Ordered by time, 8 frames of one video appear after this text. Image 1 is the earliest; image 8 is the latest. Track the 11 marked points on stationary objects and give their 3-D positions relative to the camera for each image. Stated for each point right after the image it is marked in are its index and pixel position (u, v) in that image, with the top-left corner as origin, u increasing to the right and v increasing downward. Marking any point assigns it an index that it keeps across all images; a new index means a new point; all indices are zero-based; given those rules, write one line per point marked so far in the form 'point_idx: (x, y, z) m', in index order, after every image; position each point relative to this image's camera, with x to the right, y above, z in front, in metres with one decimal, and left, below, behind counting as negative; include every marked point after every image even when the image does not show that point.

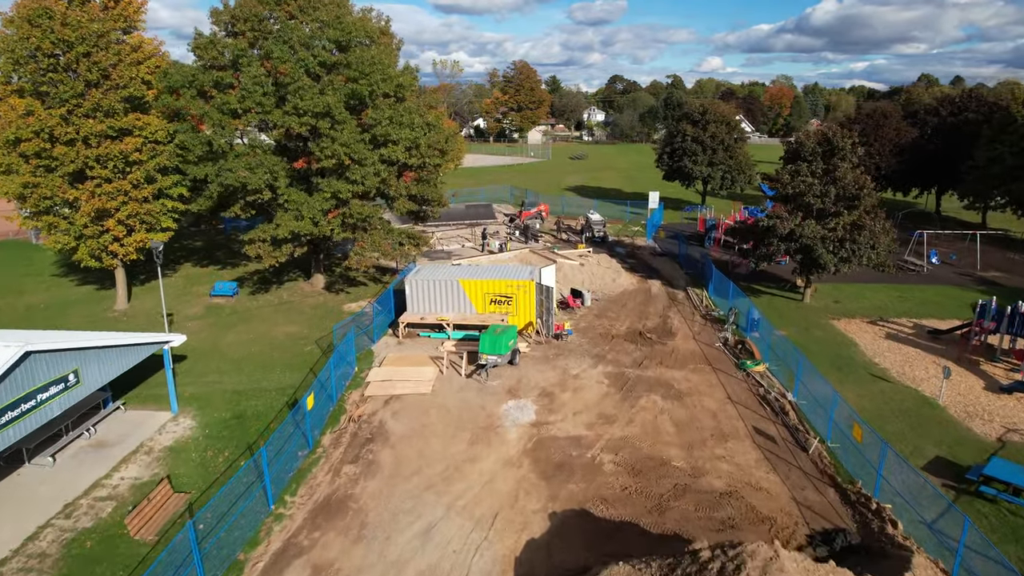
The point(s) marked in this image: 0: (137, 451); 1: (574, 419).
0: (-10.4, -4.5, +16.8) m
1: (+1.9, -4.1, +18.8) m
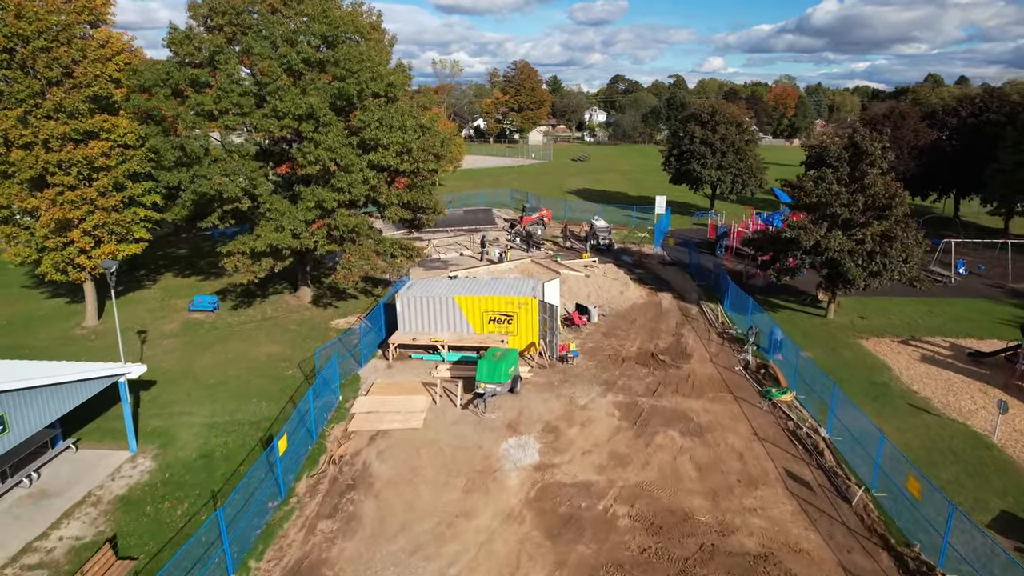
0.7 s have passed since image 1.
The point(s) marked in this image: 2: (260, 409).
0: (-10.4, -5.2, +14.7) m
1: (+1.9, -4.8, +16.7) m
2: (-8.2, -3.9, +19.7) m
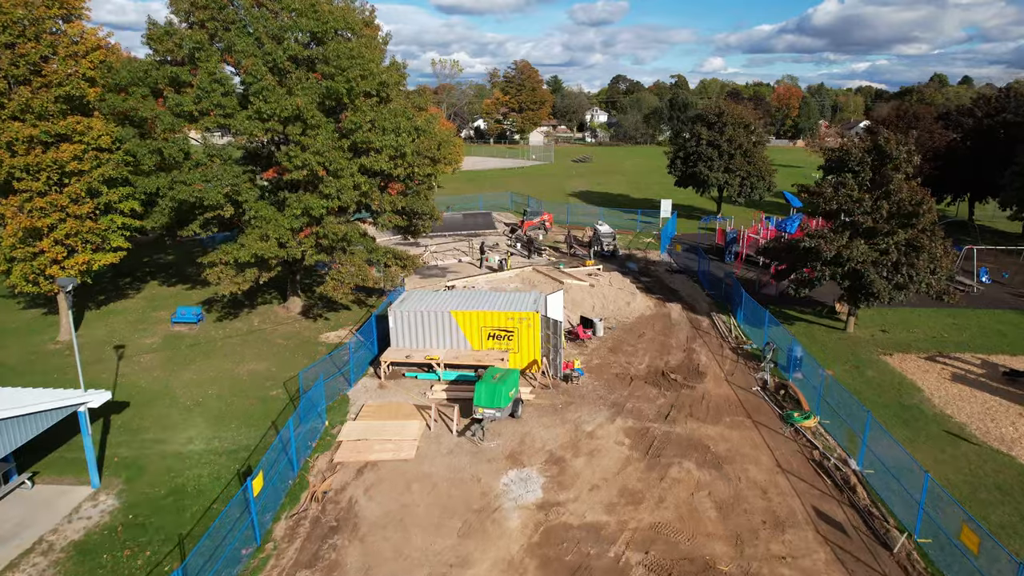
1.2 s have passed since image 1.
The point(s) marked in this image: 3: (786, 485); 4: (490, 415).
0: (-10.4, -5.7, +13.1) m
1: (+1.9, -5.3, +15.2) m
2: (-8.2, -4.4, +18.1) m
3: (+7.2, -5.1, +15.8) m
4: (-0.6, -3.8, +17.9) m
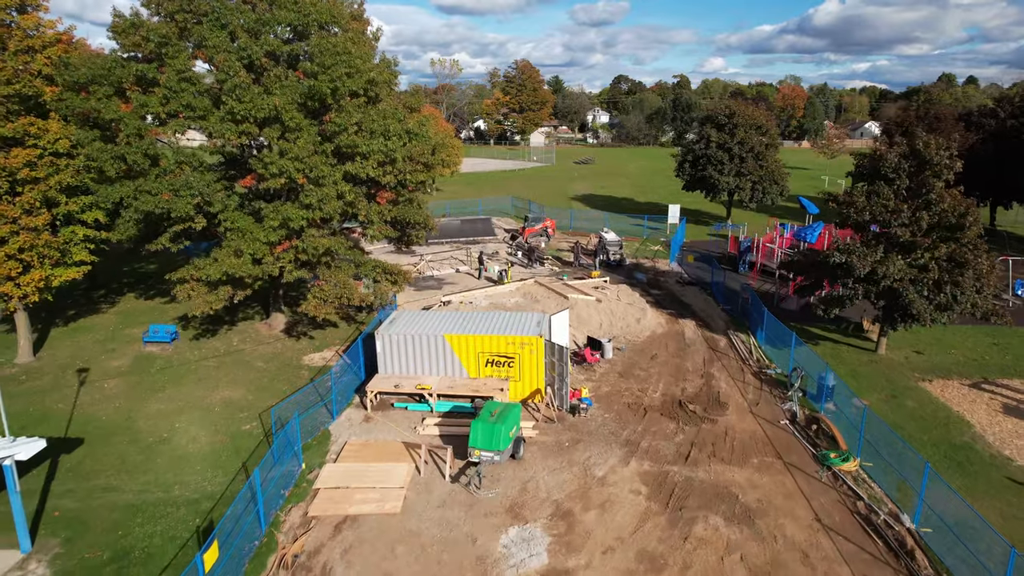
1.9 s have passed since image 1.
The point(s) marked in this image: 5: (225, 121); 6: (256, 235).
0: (-10.4, -6.3, +11.0) m
1: (+2.0, -5.9, +13.0) m
2: (-8.1, -5.1, +16.0) m
3: (+7.2, -5.8, +13.6) m
4: (-0.6, -4.4, +15.7) m
5: (-9.3, +5.4, +19.6) m
6: (-8.4, +1.7, +20.0) m
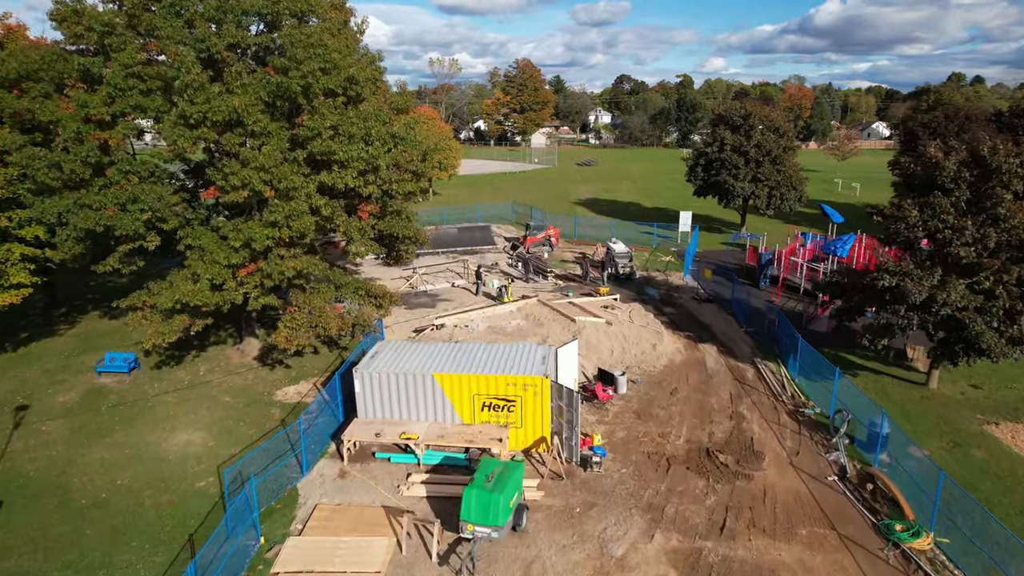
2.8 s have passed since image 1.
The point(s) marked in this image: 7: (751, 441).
0: (-10.4, -7.2, +8.2) m
1: (+2.0, -6.8, +10.2) m
2: (-8.1, -6.0, +13.2) m
3: (+7.2, -6.7, +10.8) m
4: (-0.6, -5.3, +12.9) m
5: (-9.2, +4.5, +16.8) m
6: (-8.4, +0.9, +17.2) m
7: (+7.0, -4.5, +17.8) m
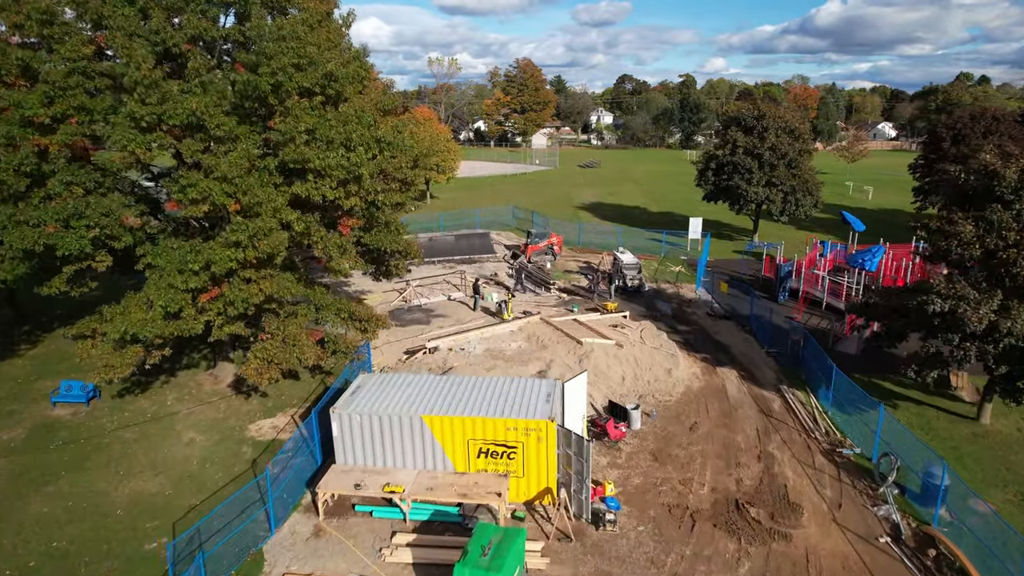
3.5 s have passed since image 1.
0: (-10.4, -7.9, +6.0) m
1: (+2.0, -7.5, +8.0) m
2: (-8.1, -6.7, +11.0) m
3: (+7.2, -7.4, +8.6) m
4: (-0.6, -6.0, +10.7) m
5: (-9.2, +3.8, +14.6) m
6: (-8.4, +0.2, +15.0) m
7: (+7.0, -5.2, +15.6) m
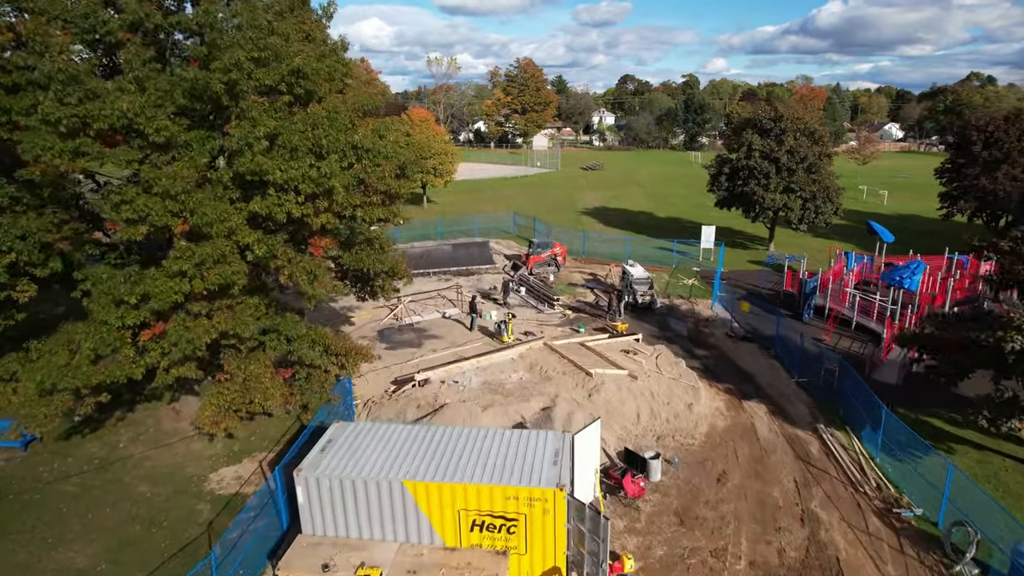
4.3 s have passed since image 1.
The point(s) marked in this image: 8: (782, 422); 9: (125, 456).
0: (-10.4, -8.6, +3.5) m
1: (+2.0, -8.3, +5.5) m
2: (-8.1, -7.4, +8.5) m
3: (+7.2, -8.1, +6.0) m
4: (-0.6, -6.8, +8.2) m
5: (-9.2, +3.1, +12.1) m
6: (-8.4, -0.6, +12.5) m
7: (+7.0, -5.9, +13.0) m
8: (+8.4, -4.1, +18.9) m
9: (-11.1, -4.7, +17.3) m
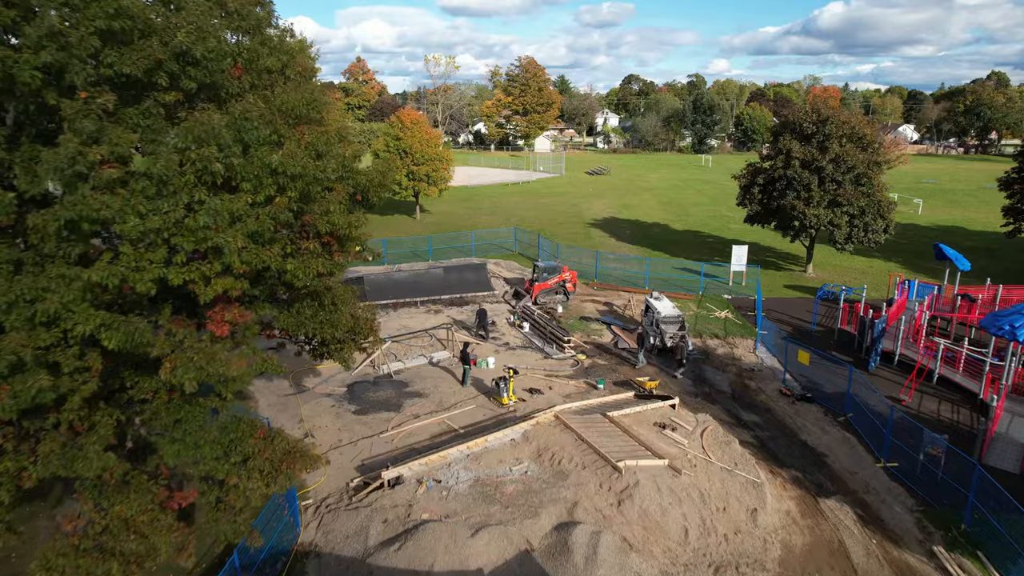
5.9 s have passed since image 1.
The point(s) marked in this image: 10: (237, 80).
0: (-10.4, -10.2, -1.5) m
1: (+2.0, -9.8, +0.4) m
2: (-8.1, -9.0, +3.4) m
3: (+7.2, -9.7, +1.0) m
4: (-0.6, -8.3, +3.1) m
5: (-9.2, +1.5, +7.0) m
6: (-8.4, -2.1, +7.4) m
7: (+7.0, -7.5, +8.0) m
8: (+8.4, -5.6, +13.8) m
9: (-11.0, -6.3, +12.3) m
10: (-4.8, +3.6, +10.4) m
